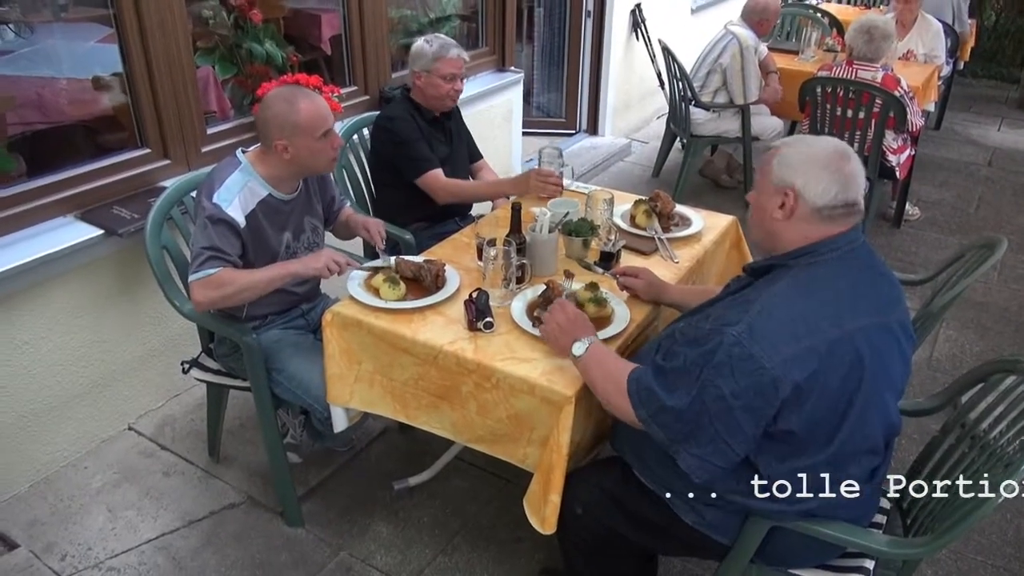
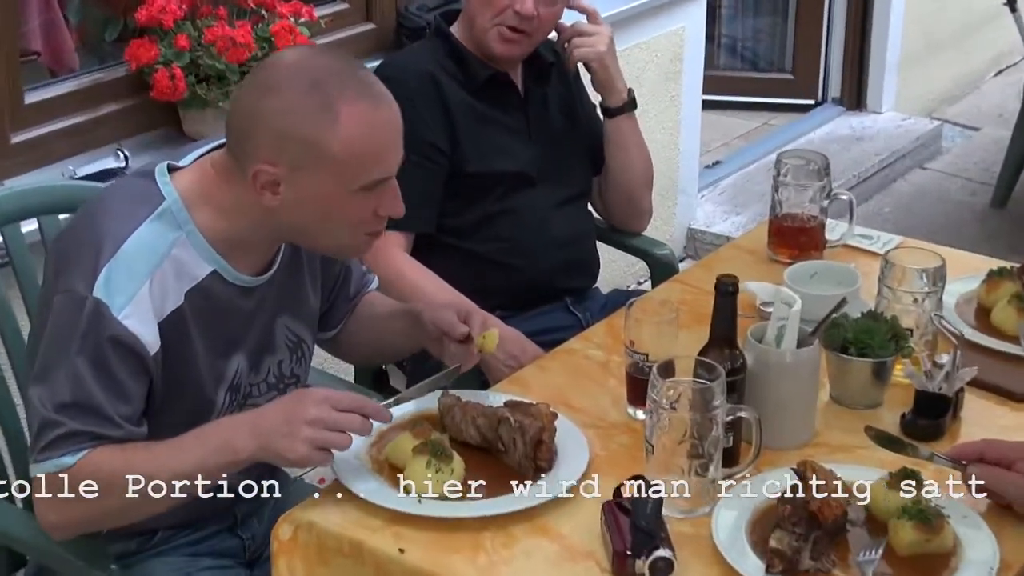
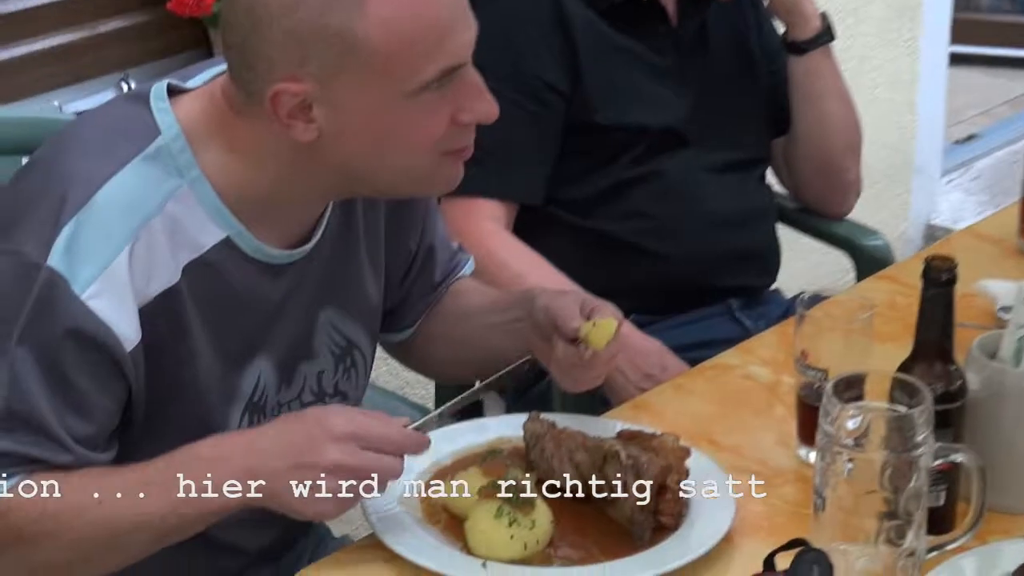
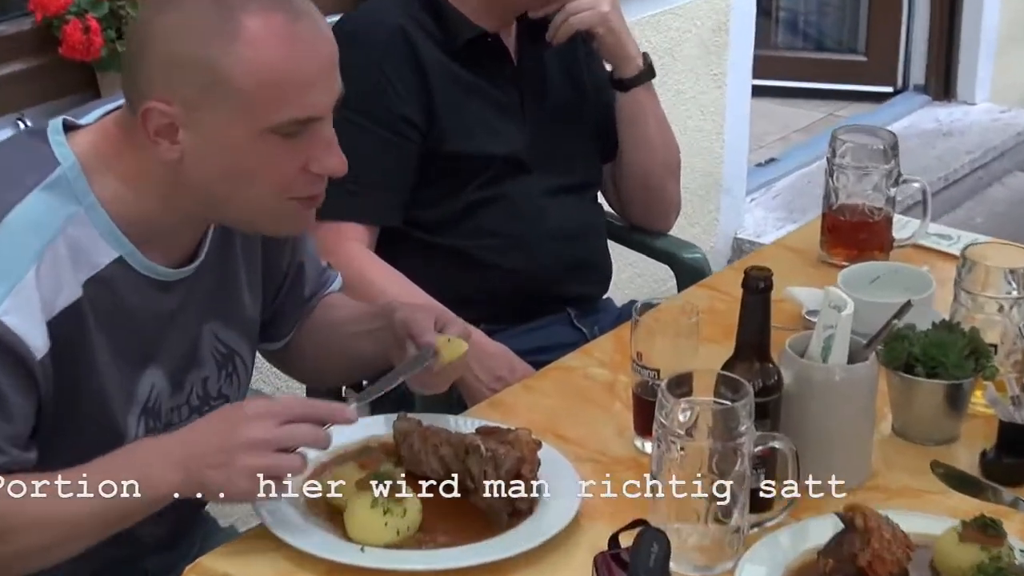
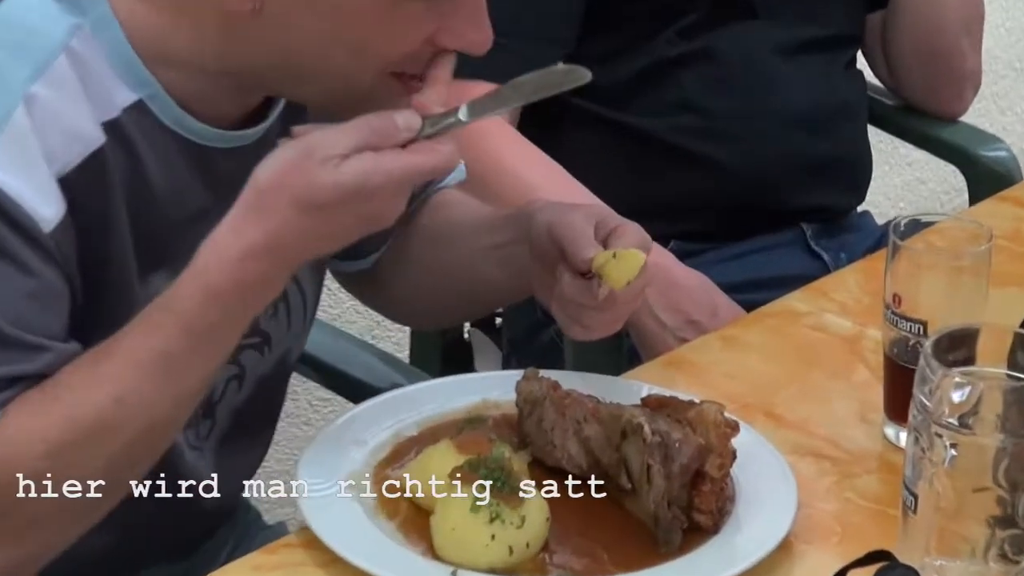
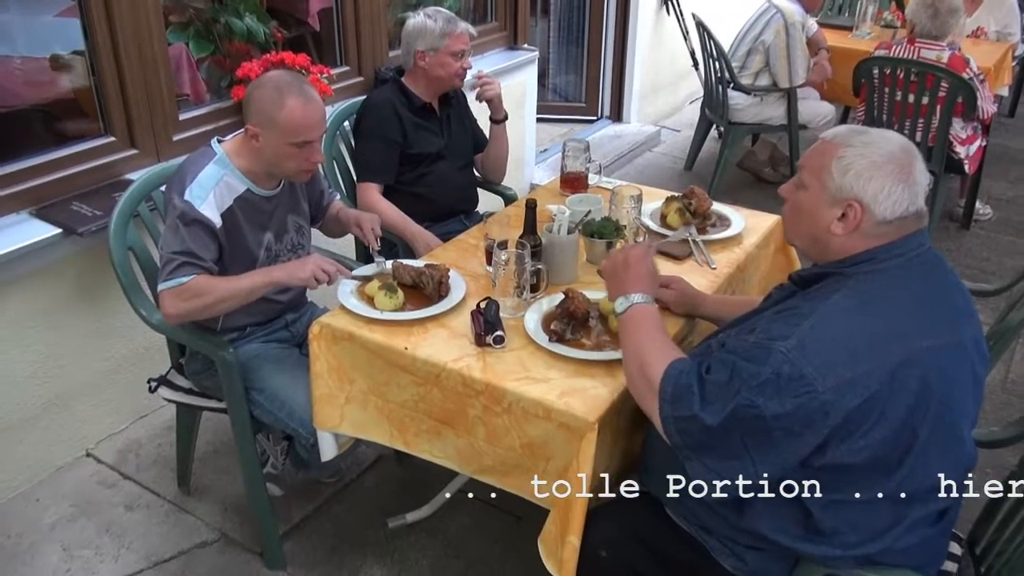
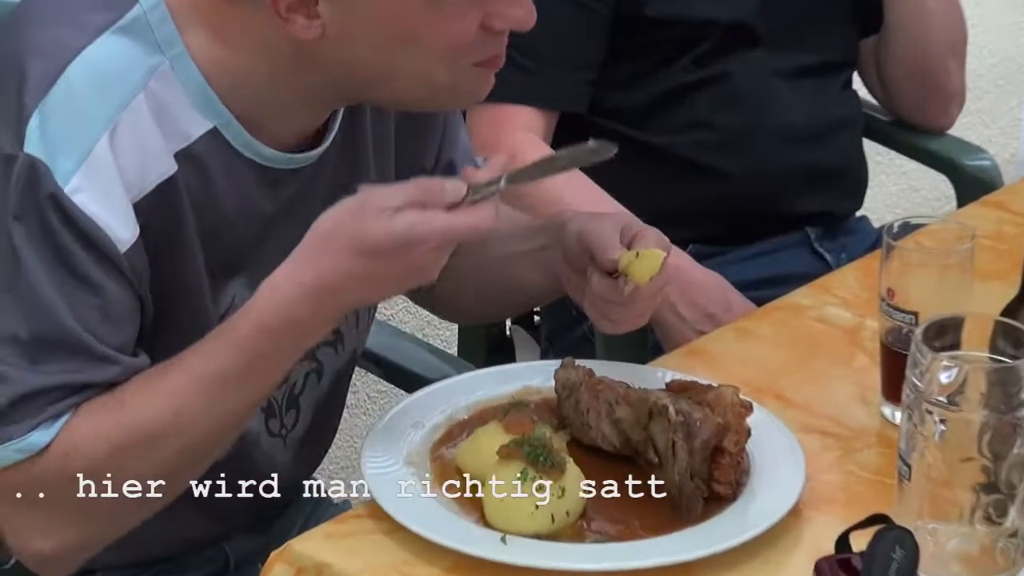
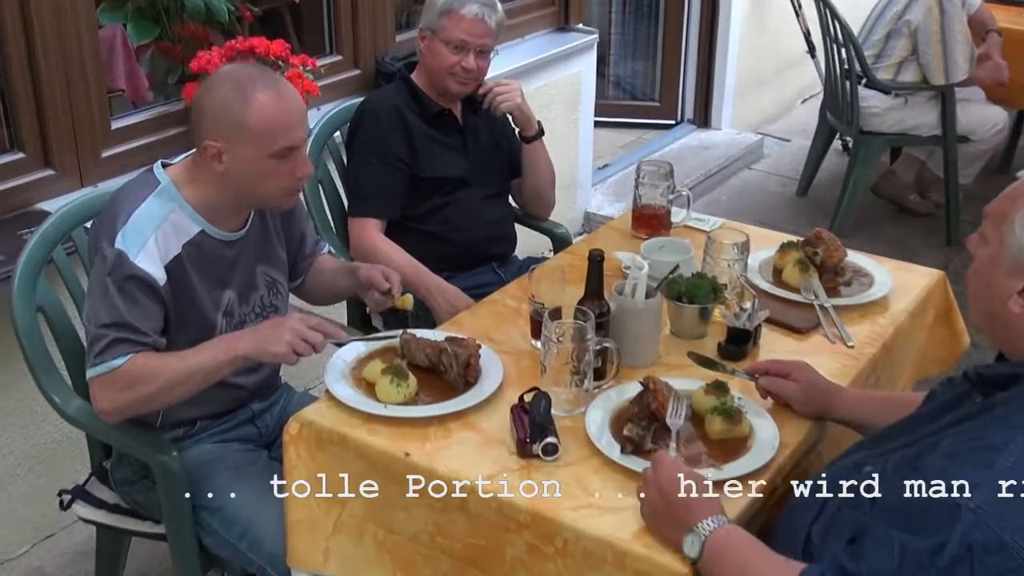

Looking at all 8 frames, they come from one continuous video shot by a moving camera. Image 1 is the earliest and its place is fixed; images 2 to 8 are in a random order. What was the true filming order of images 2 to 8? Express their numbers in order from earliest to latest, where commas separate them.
6, 8, 2, 4, 3, 7, 5
